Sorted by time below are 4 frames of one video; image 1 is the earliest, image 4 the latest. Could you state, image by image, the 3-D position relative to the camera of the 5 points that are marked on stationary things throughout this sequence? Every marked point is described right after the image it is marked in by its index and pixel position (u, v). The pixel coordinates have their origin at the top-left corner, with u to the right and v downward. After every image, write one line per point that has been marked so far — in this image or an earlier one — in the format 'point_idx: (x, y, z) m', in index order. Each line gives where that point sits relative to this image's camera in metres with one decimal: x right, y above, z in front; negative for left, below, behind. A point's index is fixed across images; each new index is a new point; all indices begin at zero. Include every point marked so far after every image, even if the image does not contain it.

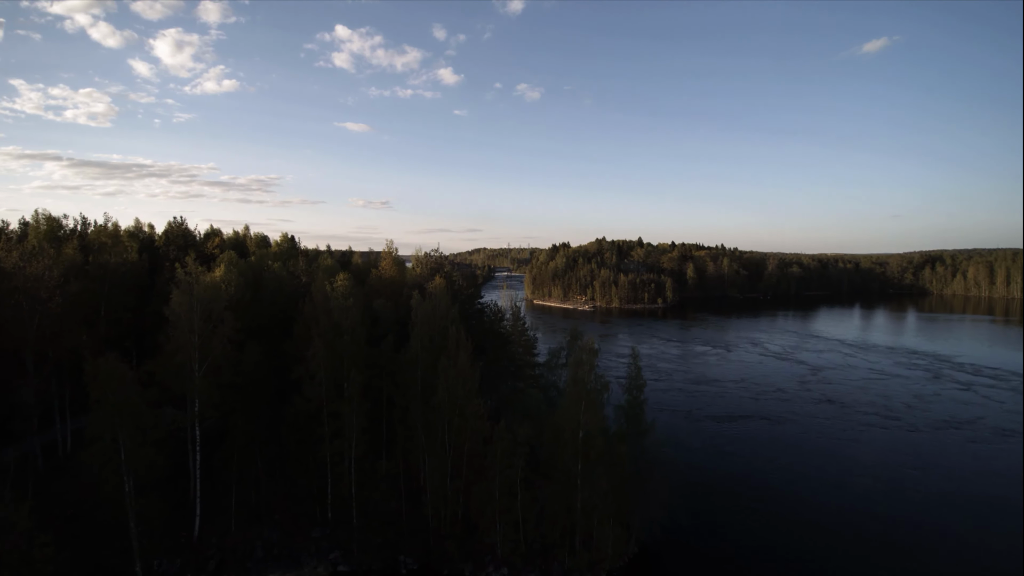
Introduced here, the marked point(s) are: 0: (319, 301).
0: (-3.6, -0.2, +9.9) m
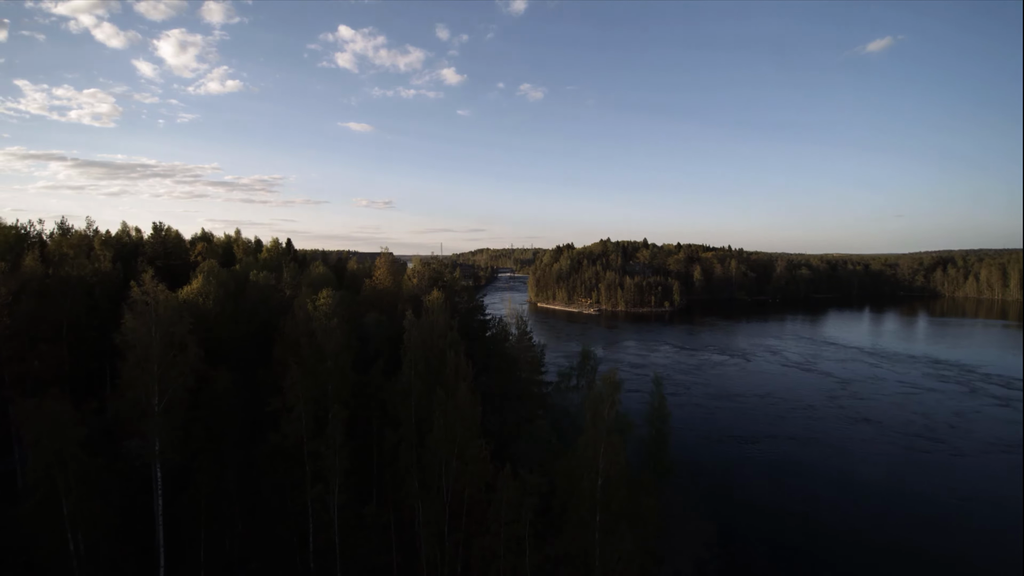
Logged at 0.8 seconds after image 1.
0: (-3.5, -0.5, +8.7) m
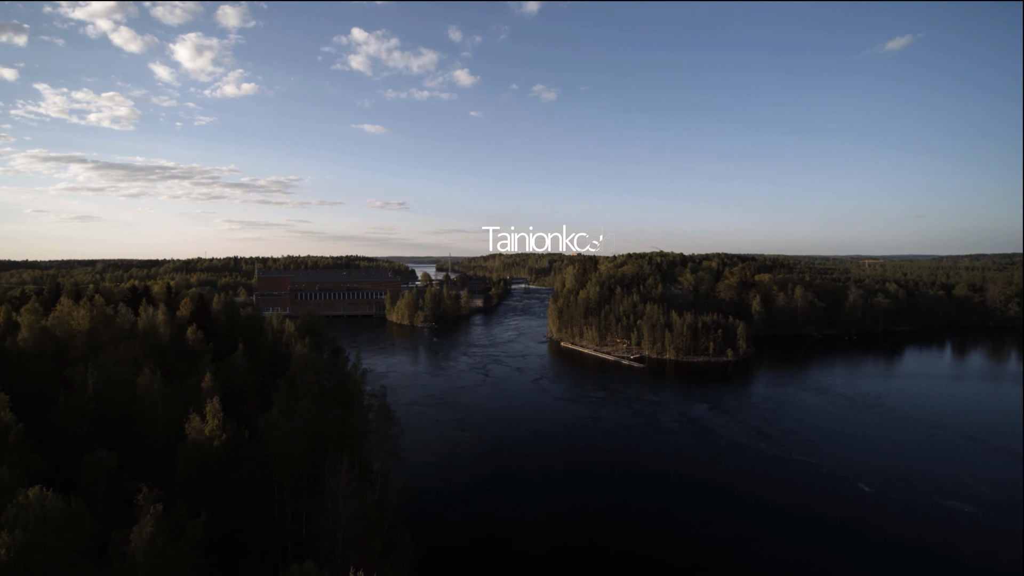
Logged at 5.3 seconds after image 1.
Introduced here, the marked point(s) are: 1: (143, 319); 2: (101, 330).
0: (-3.0, -3.7, -2.2) m
1: (-13.0, -1.1, +18.8) m
2: (-12.2, -1.2, +16.0) m
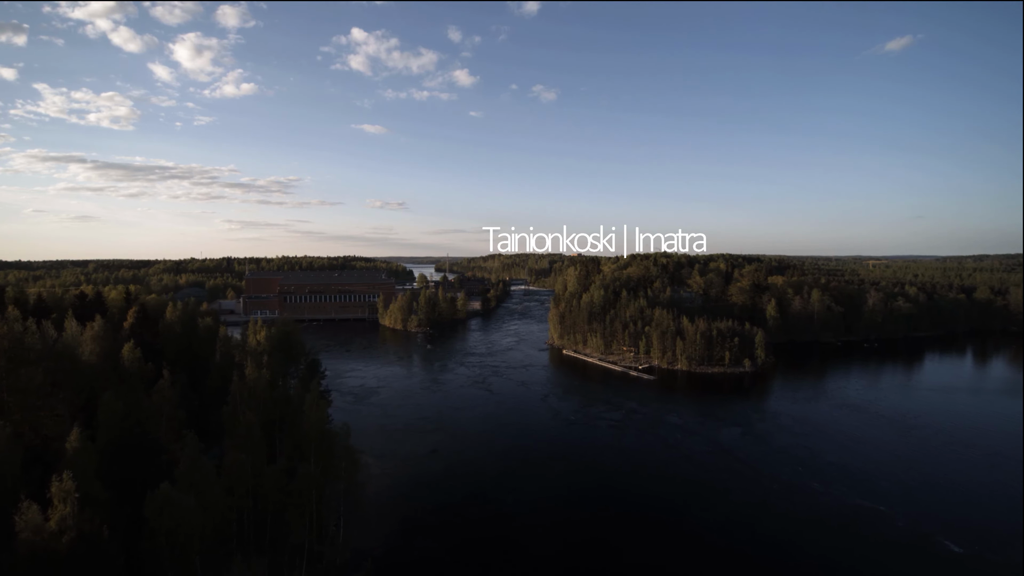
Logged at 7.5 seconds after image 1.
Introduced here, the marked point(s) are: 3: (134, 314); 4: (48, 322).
0: (-3.1, -4.0, -5.3) m
1: (-13.1, -1.4, +15.7) m
2: (-12.3, -1.5, +12.9) m
3: (-13.2, -1.0, +18.5) m
4: (-14.4, -1.0, +16.6) m
